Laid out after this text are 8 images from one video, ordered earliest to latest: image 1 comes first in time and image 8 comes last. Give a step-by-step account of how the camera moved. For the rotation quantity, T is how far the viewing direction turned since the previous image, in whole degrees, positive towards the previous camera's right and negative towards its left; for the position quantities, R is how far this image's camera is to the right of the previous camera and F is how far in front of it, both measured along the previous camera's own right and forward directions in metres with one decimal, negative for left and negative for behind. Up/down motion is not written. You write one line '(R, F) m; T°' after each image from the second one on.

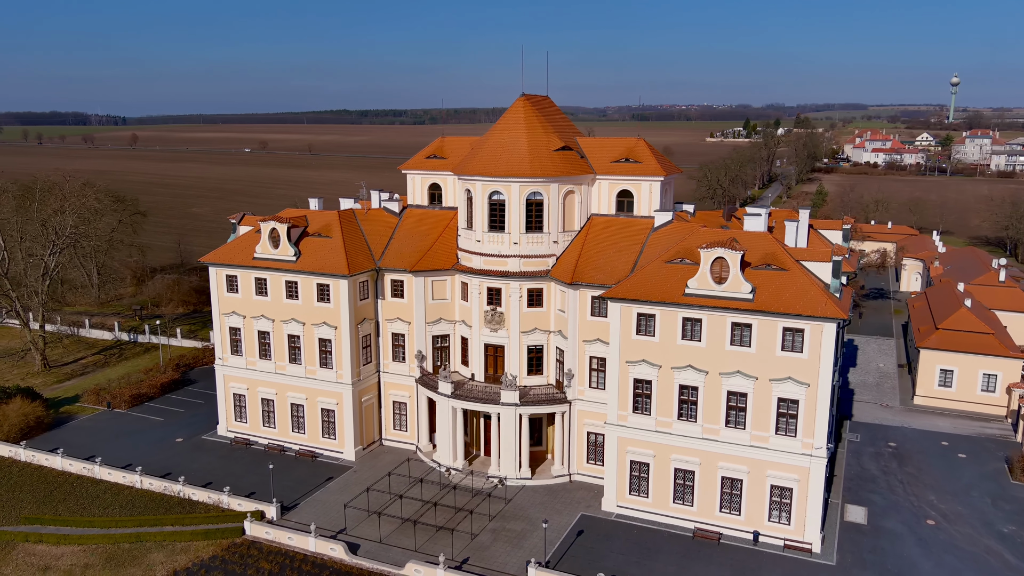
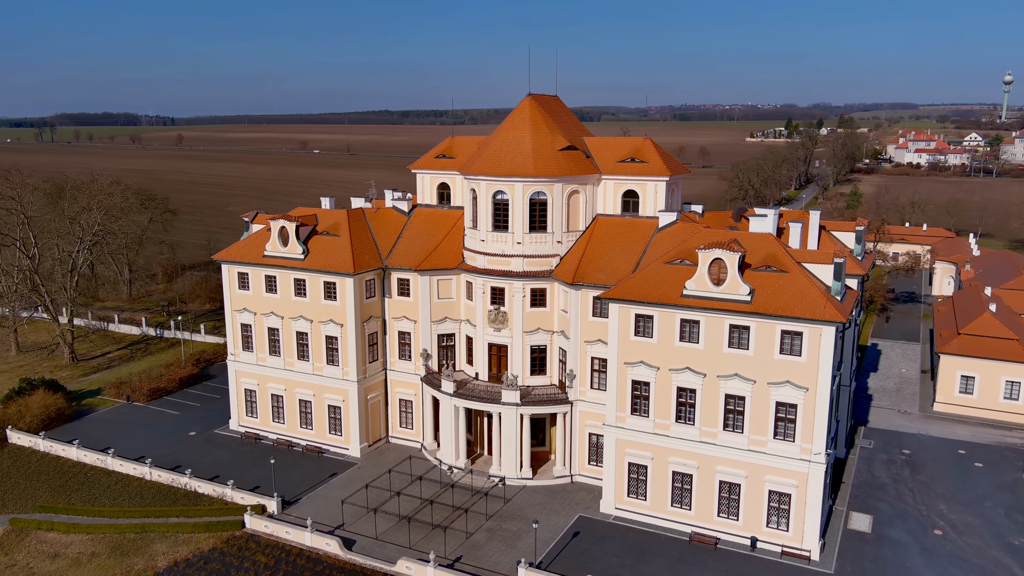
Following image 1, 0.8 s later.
(+1.7, +0.1) m; -3°
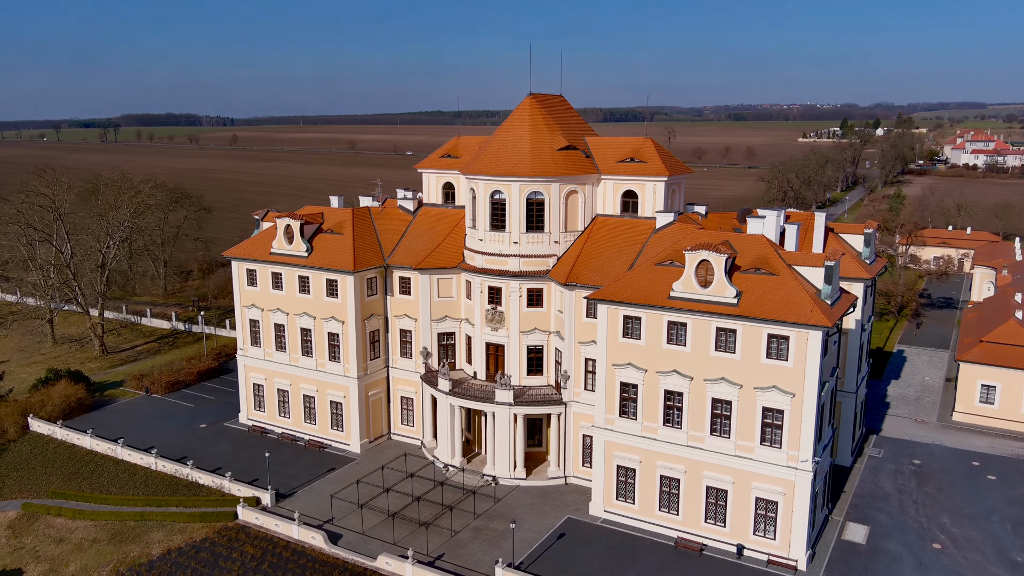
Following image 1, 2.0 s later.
(+2.5, +0.1) m; -3°
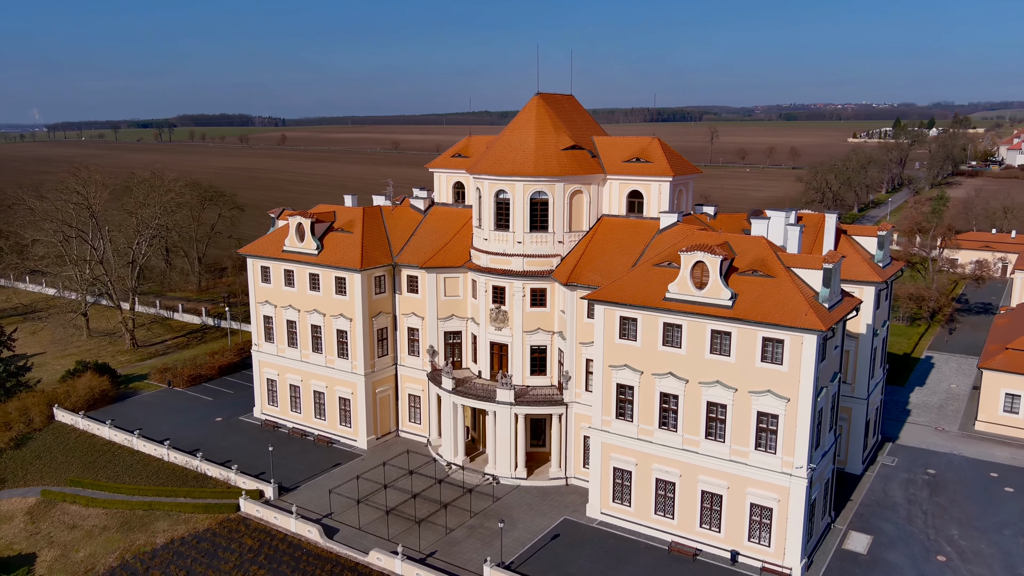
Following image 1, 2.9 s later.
(+1.9, +0.1) m; -3°
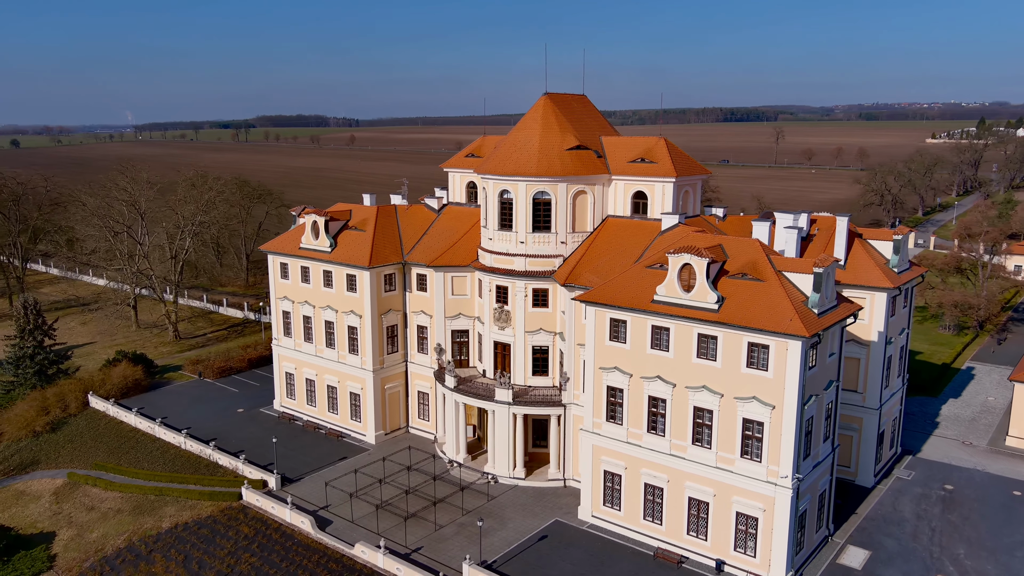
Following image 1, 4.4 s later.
(+3.0, +0.1) m; -4°
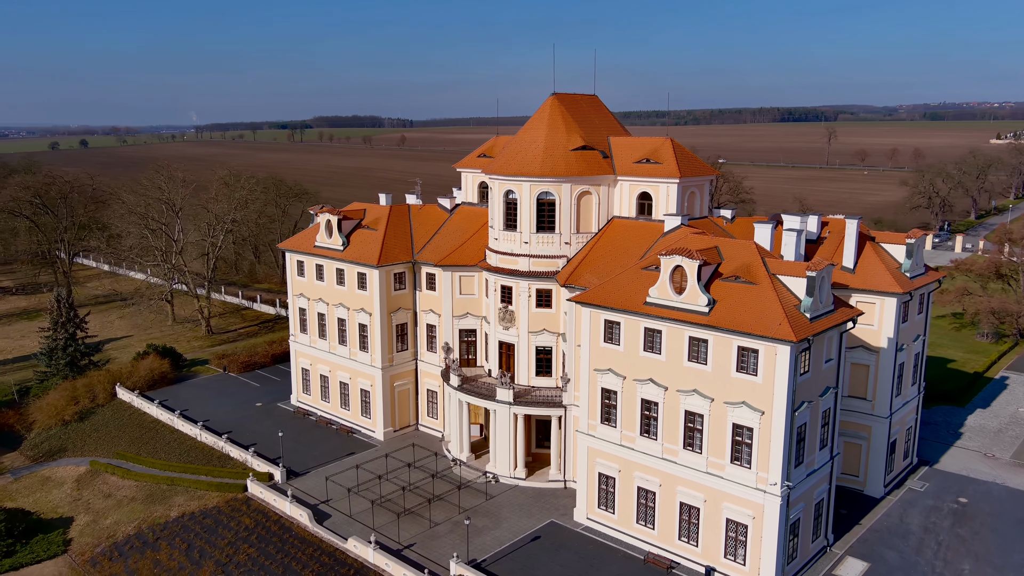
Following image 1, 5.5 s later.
(+2.2, 0.0) m; -3°
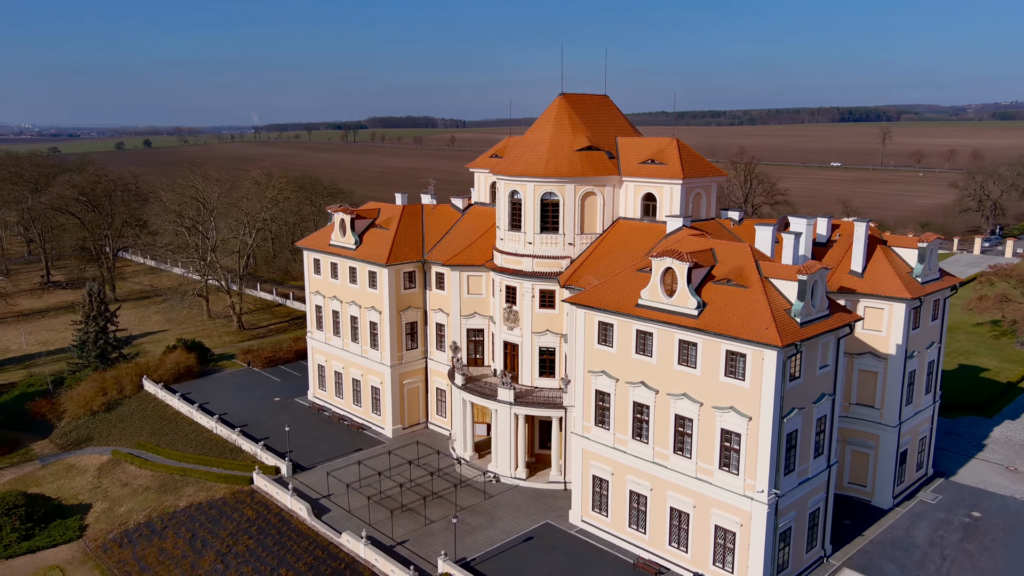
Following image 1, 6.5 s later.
(+2.2, 0.0) m; -3°
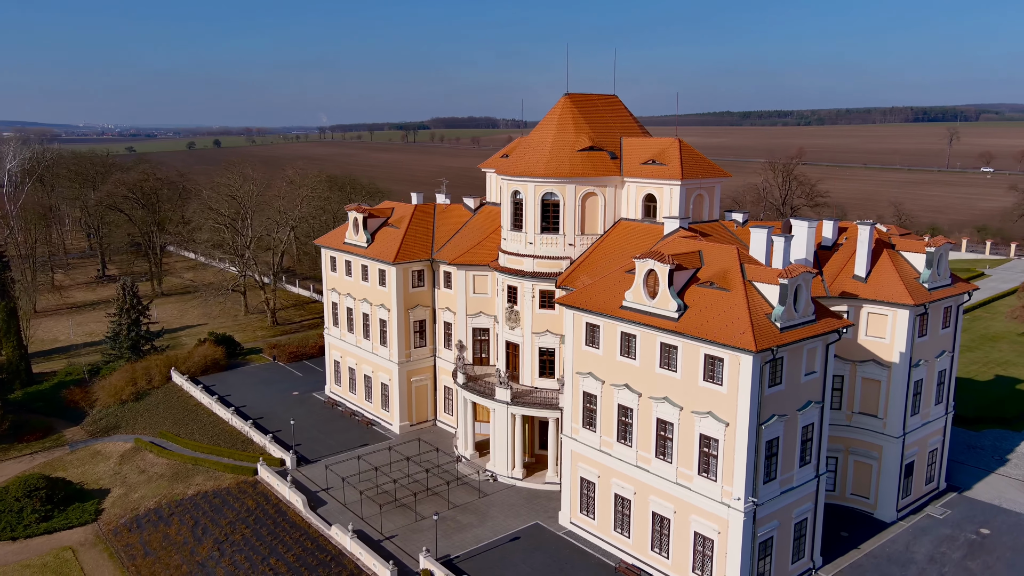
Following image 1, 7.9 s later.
(+2.8, 0.0) m; -4°
